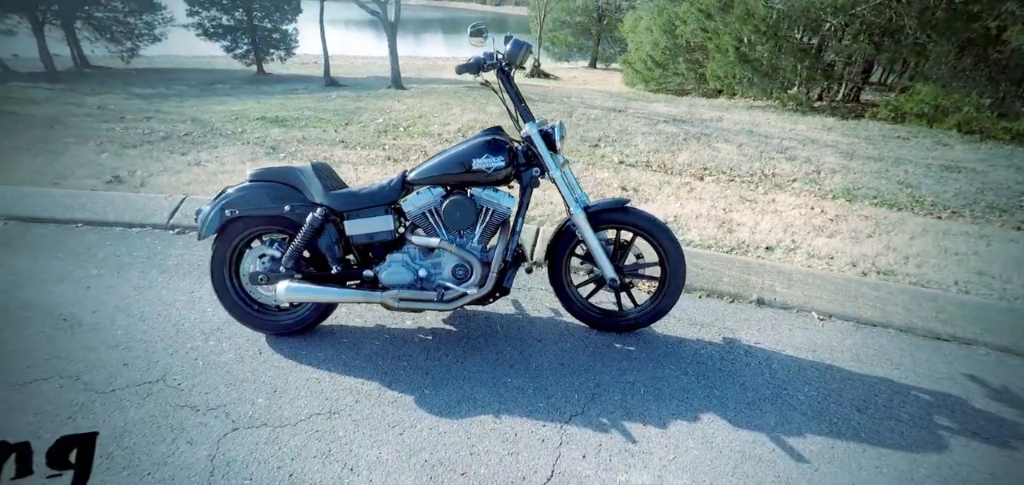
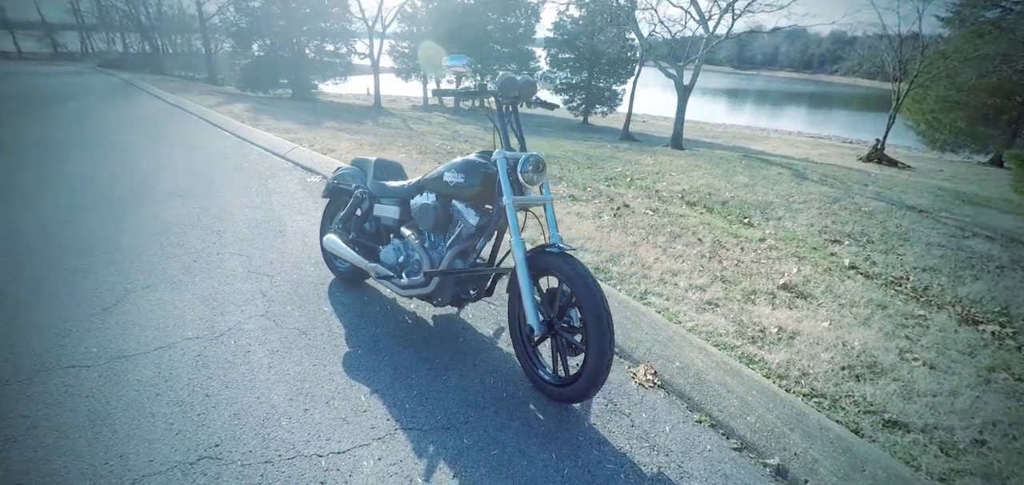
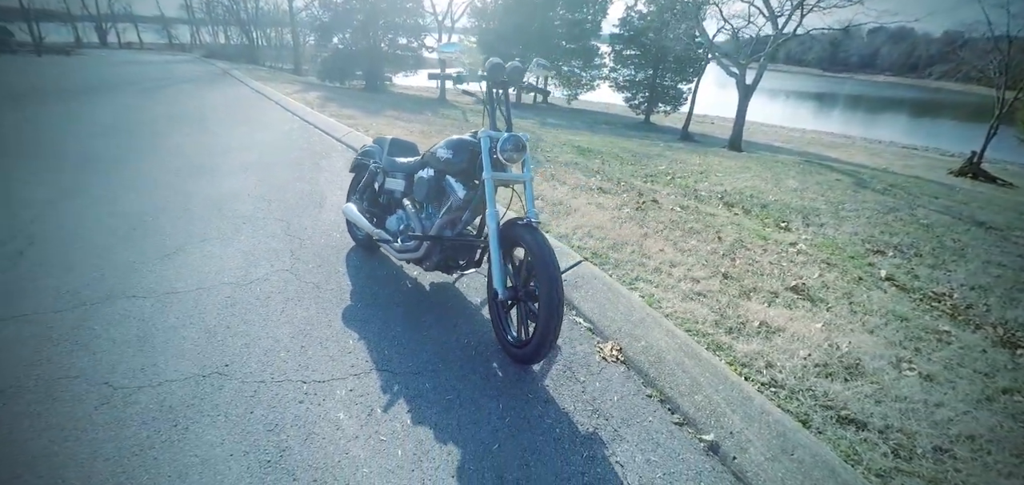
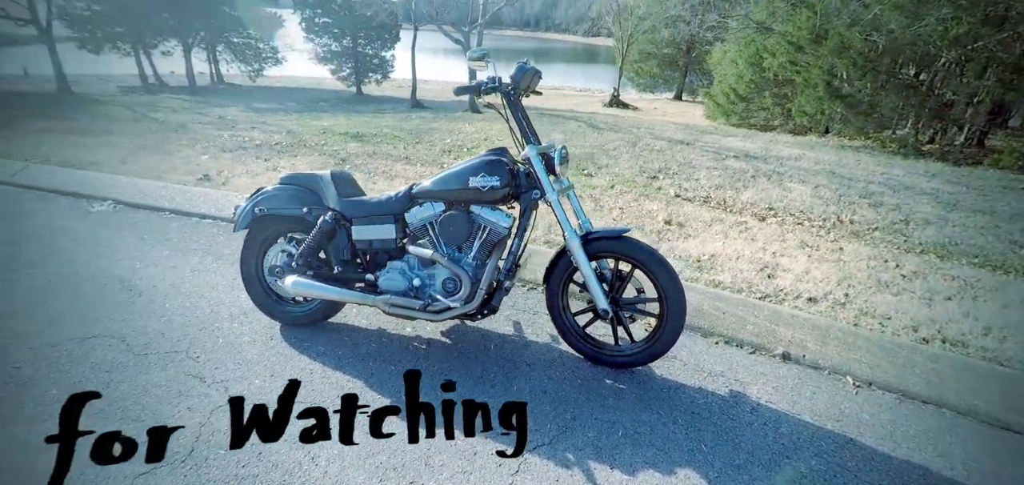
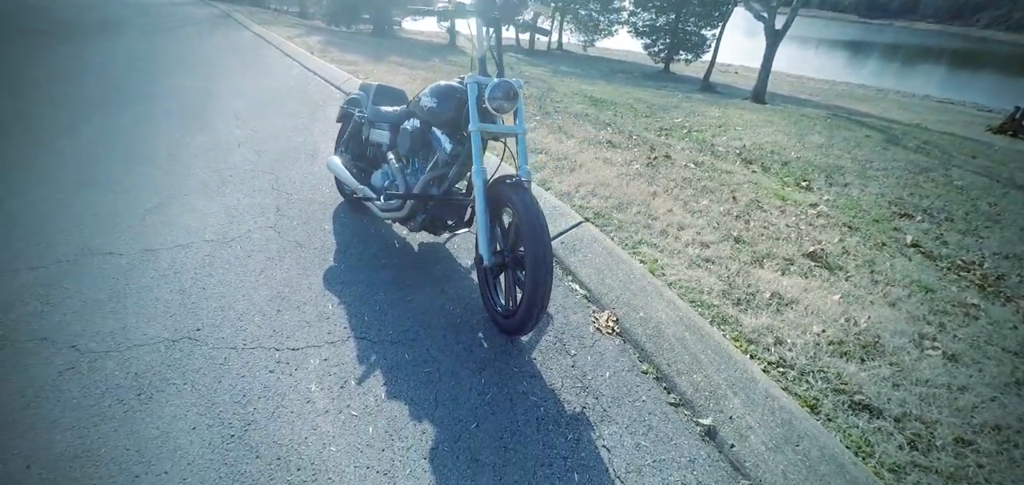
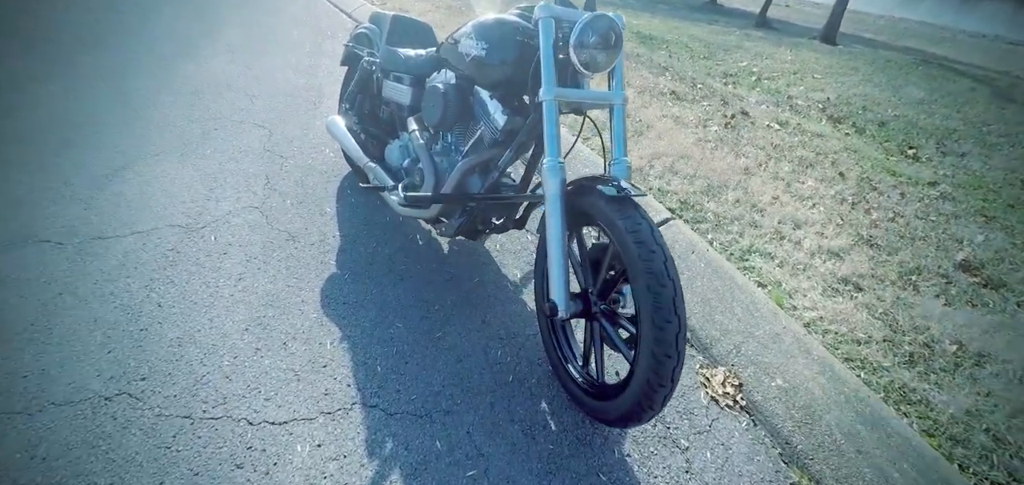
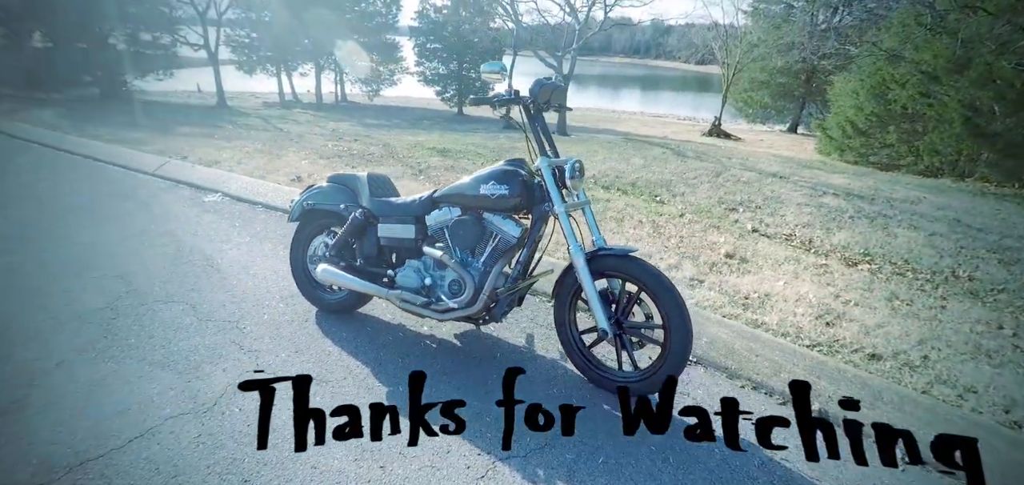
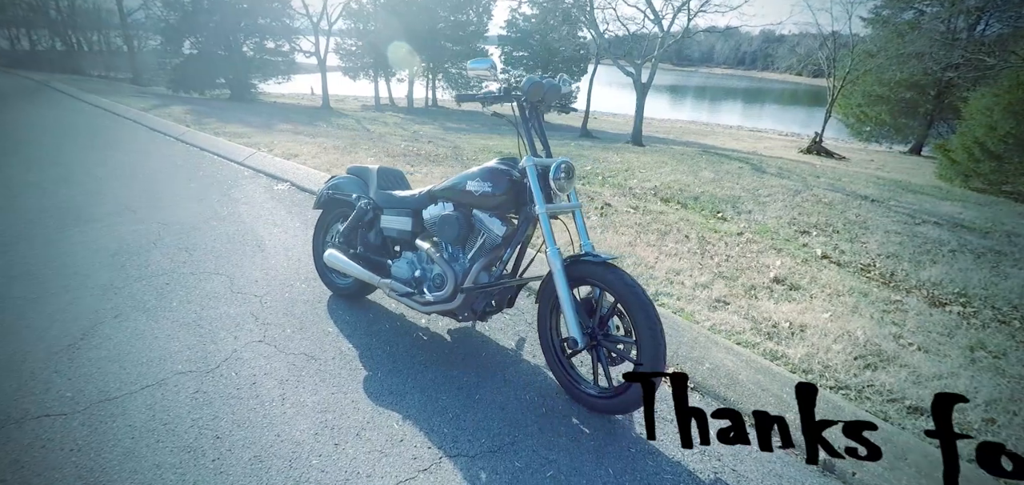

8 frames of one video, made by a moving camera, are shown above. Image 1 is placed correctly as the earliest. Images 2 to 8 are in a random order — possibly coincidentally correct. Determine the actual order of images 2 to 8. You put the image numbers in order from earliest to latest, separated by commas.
4, 7, 8, 2, 3, 5, 6
